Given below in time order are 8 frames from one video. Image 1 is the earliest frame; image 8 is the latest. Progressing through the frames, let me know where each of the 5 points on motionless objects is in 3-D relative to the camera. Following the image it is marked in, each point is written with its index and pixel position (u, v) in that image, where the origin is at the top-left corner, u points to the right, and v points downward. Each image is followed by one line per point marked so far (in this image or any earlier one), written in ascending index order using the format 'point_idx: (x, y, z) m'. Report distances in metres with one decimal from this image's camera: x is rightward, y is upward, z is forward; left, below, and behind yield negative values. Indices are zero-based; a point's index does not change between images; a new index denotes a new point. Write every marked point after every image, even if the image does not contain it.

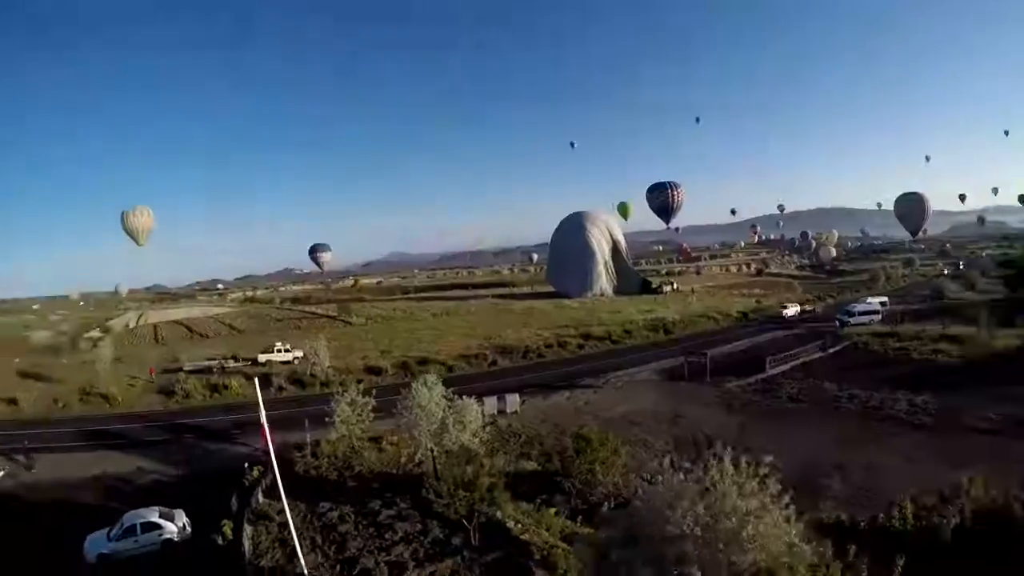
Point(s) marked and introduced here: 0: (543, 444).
0: (+1.3, -4.2, +15.6) m
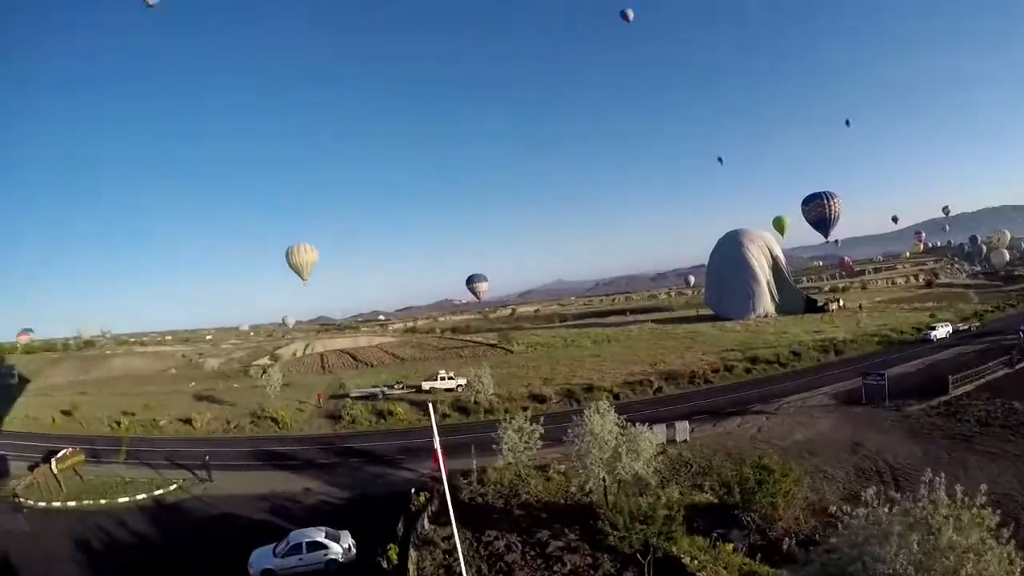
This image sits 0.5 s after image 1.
0: (+5.2, -4.6, +14.5) m
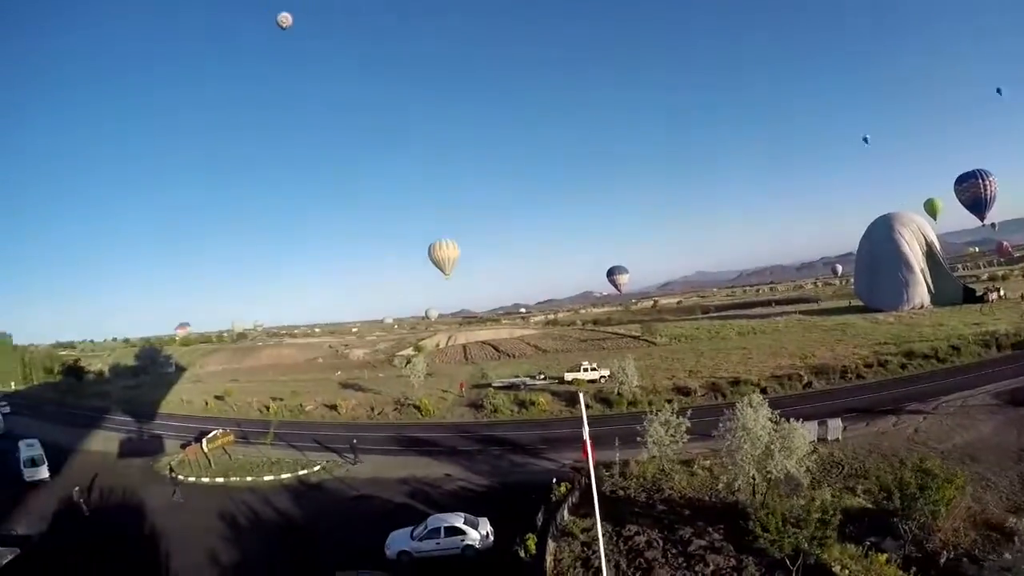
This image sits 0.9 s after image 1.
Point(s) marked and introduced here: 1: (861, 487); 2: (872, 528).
0: (+8.3, -4.4, +13.7) m
1: (+8.0, -4.5, +13.6) m
2: (+7.3, -4.8, +11.9) m
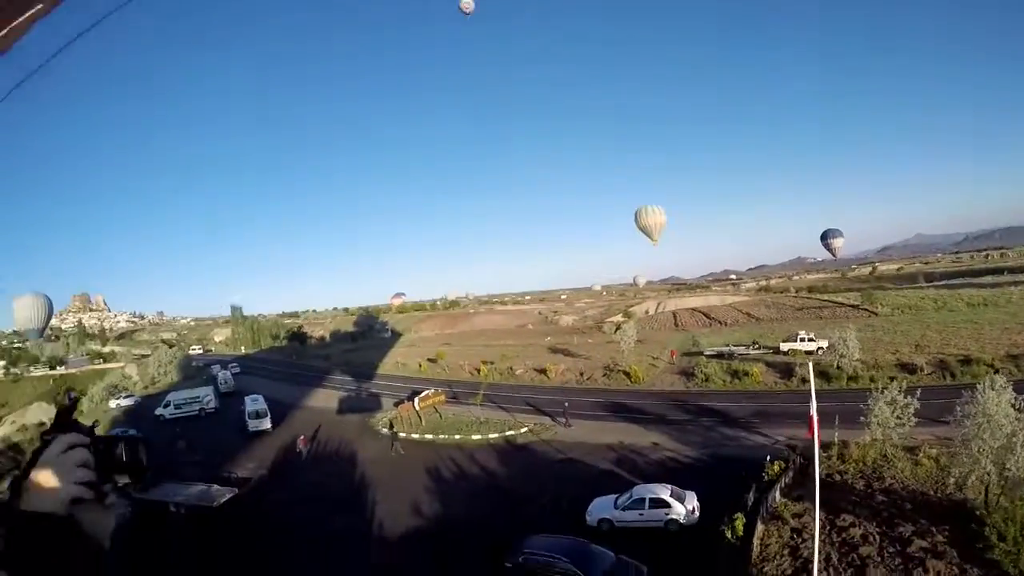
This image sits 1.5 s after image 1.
0: (+12.5, -3.7, +11.6) m
1: (+12.2, -3.9, +11.6) m
2: (+11.0, -4.2, +10.2) m
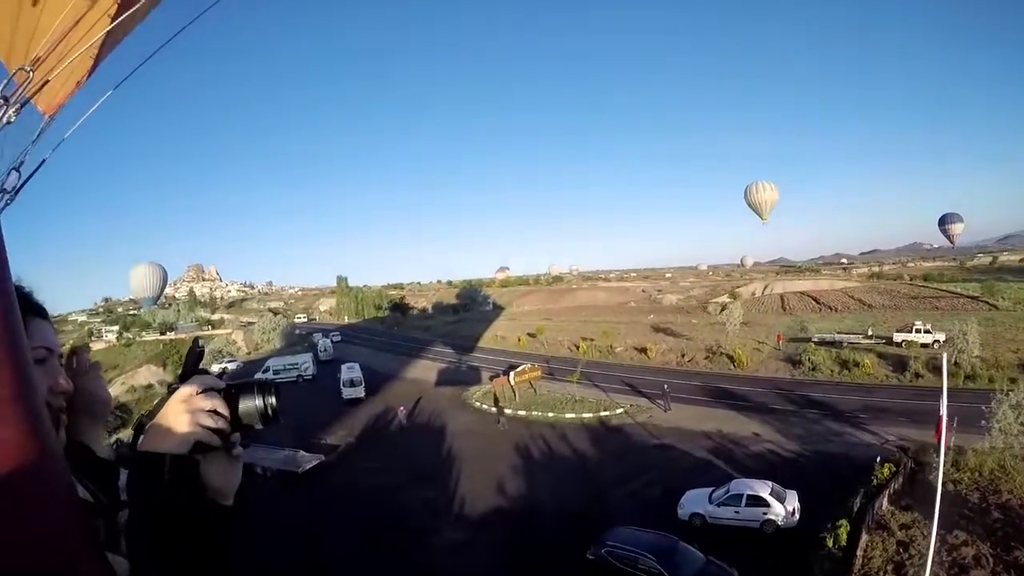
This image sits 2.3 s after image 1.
0: (+14.1, -3.8, +10.0) m
1: (+13.7, -4.0, +10.1) m
2: (+12.3, -4.3, +8.8) m
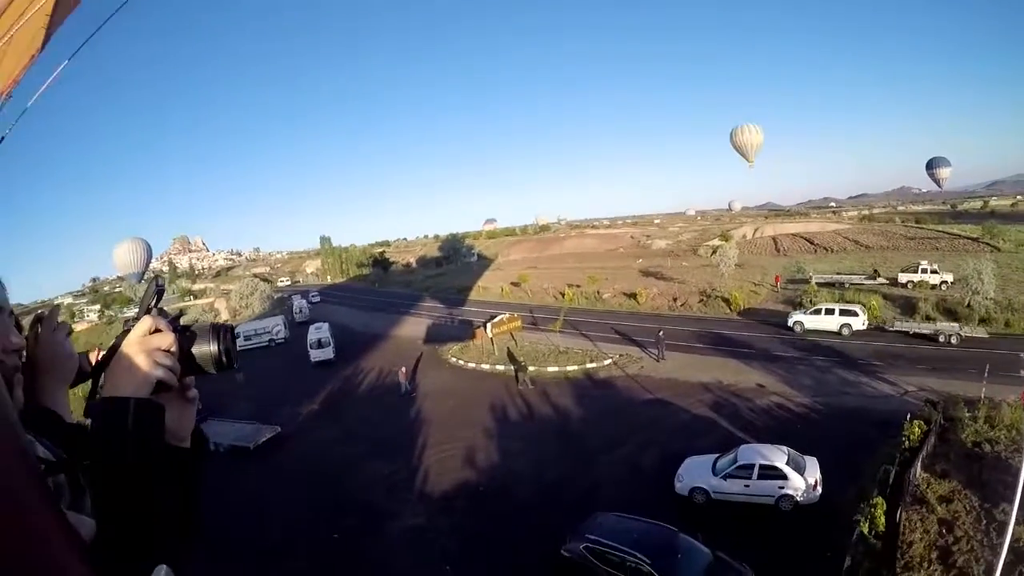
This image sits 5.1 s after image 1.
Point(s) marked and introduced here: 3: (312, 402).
0: (+13.8, -2.7, +9.7) m
1: (+13.4, -2.9, +9.8) m
2: (+12.1, -3.3, +8.5) m
3: (-6.6, -3.6, +19.4) m
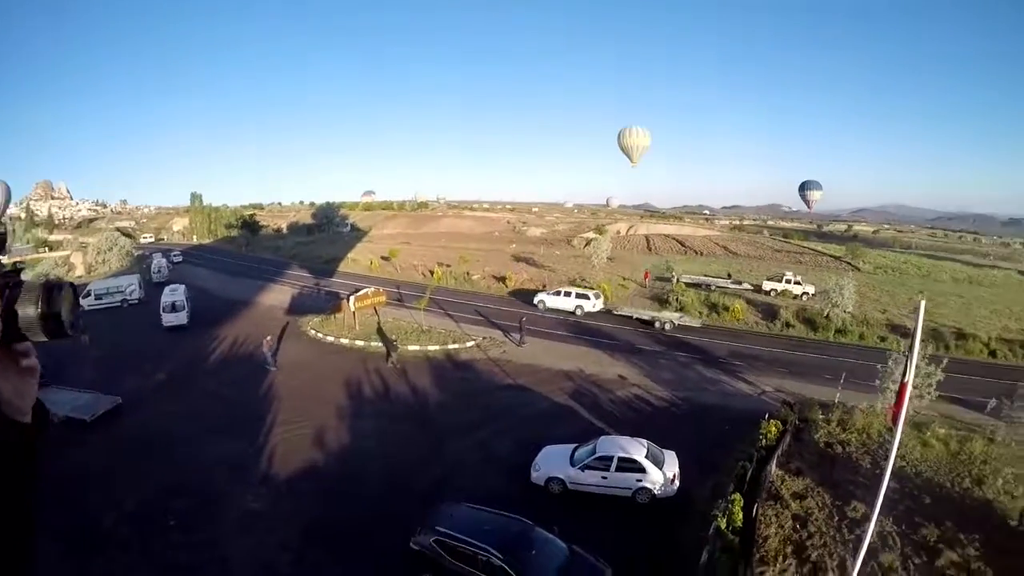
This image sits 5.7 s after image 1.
0: (+11.4, -3.5, +11.4) m
1: (+11.0, -3.6, +11.4) m
2: (+9.9, -3.9, +10.0) m
3: (-10.4, -2.2, +17.3) m
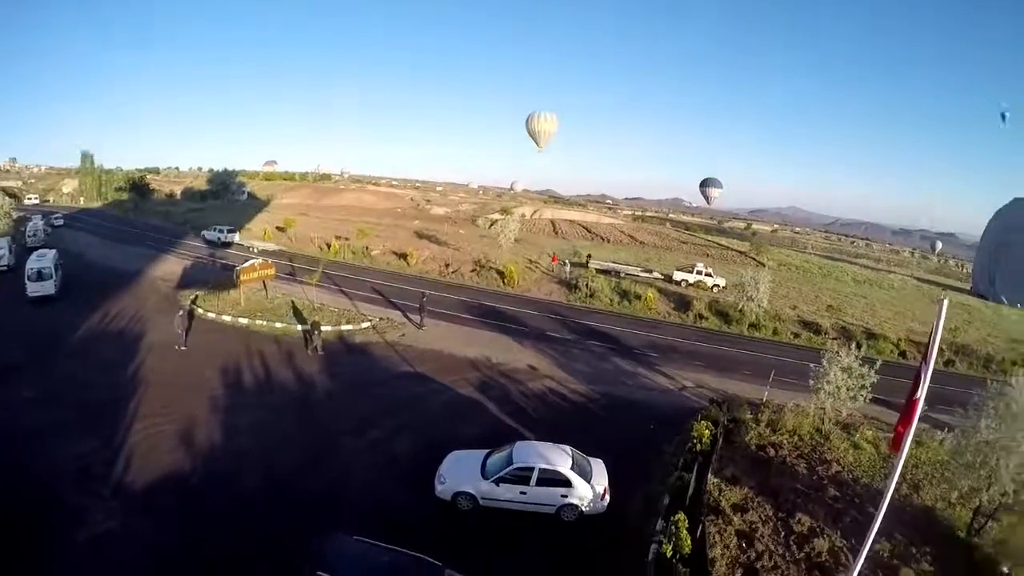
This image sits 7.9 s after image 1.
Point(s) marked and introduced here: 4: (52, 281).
0: (+9.5, -3.5, +12.3) m
1: (+9.1, -3.6, +12.3) m
2: (+8.2, -3.9, +10.7) m
3: (-12.8, -1.3, +14.9) m
4: (-15.0, +0.4, +19.5) m
